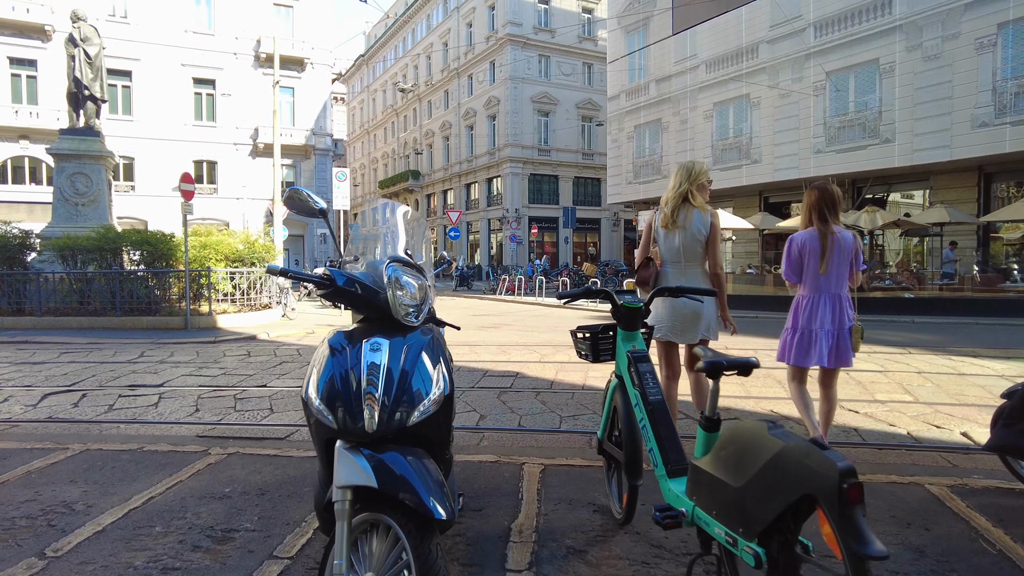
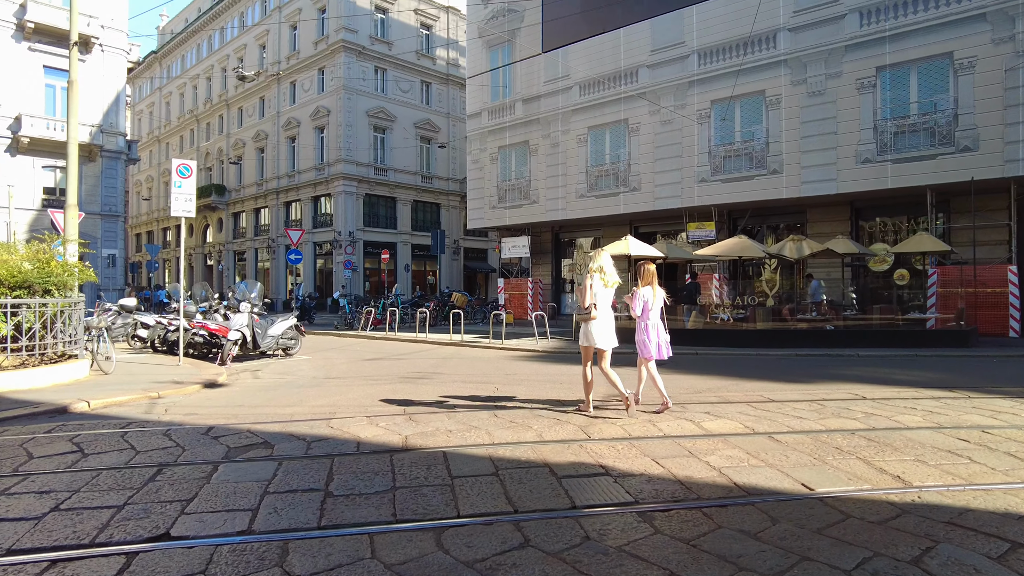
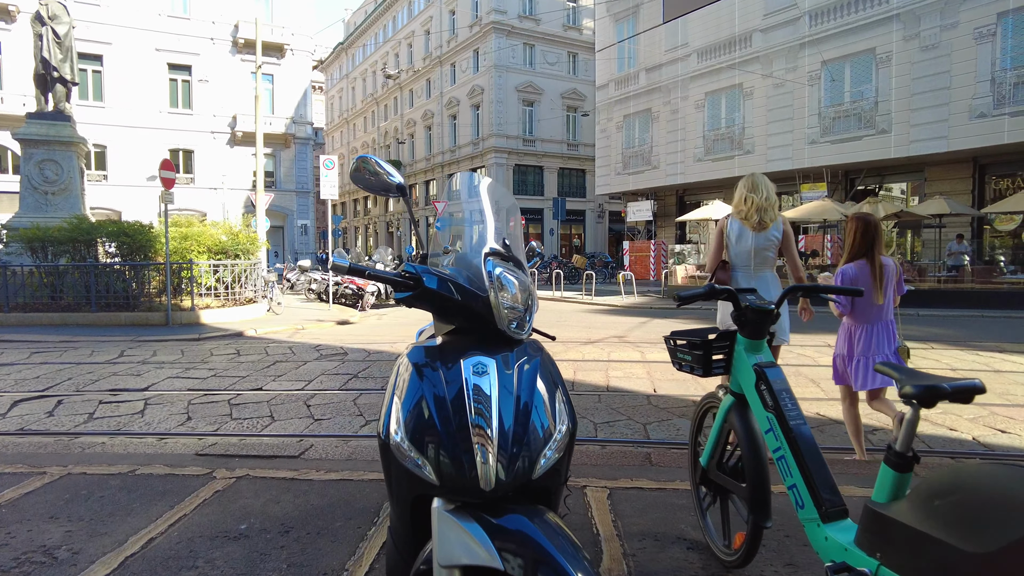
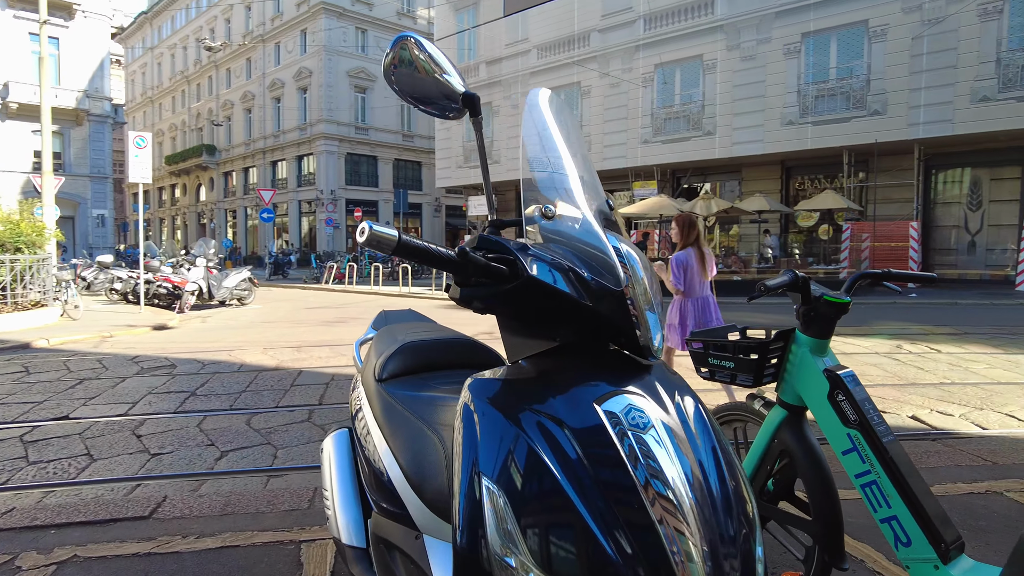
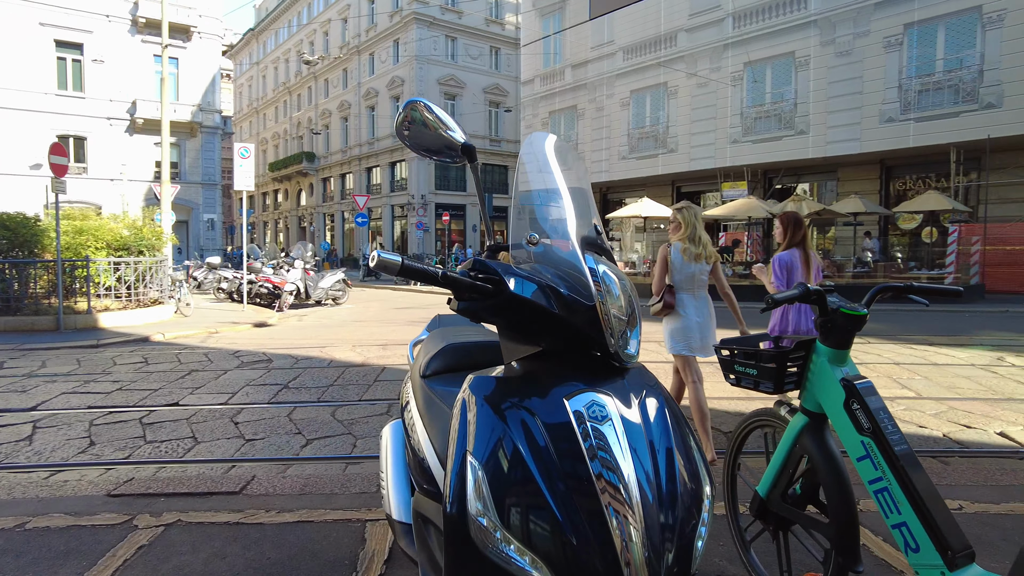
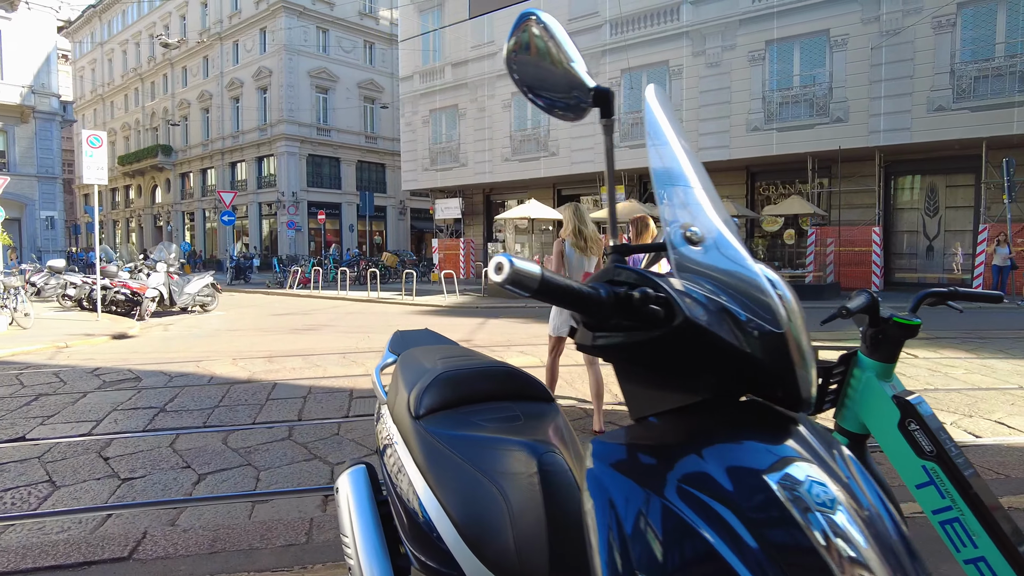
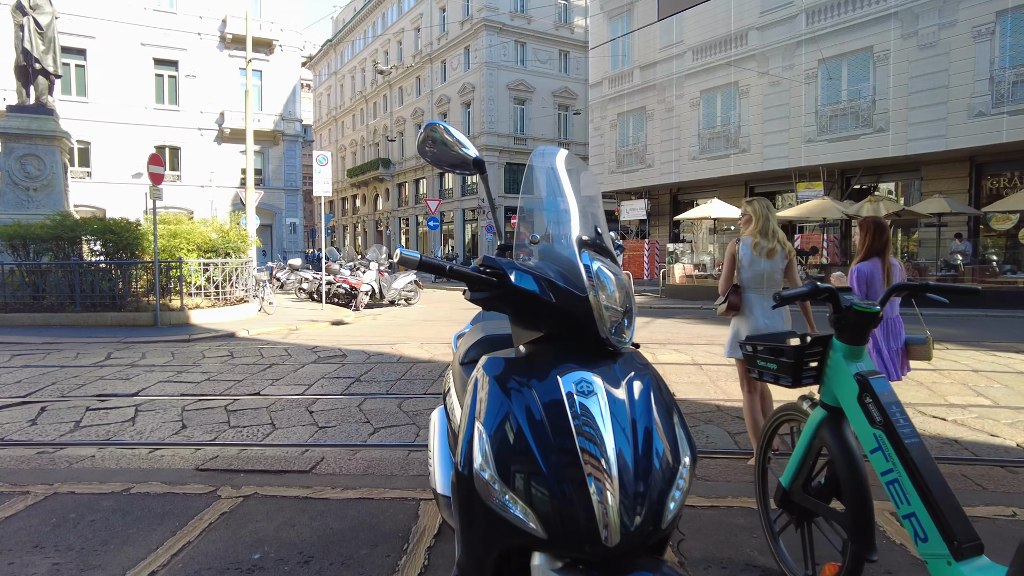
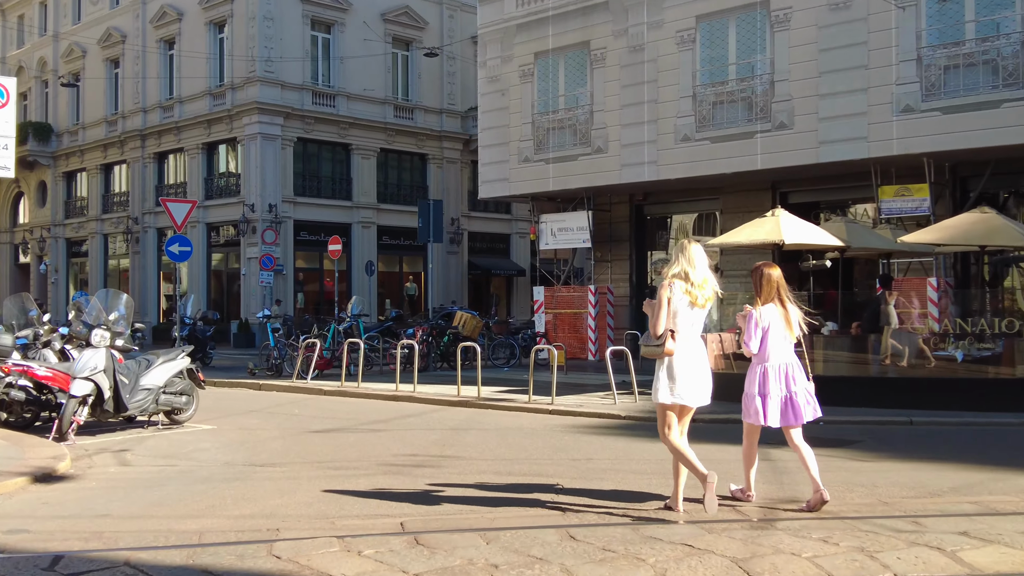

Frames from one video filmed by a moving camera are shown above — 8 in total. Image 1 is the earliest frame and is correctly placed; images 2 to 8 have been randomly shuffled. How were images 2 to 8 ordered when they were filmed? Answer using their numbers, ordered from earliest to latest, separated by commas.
3, 7, 5, 4, 6, 2, 8
